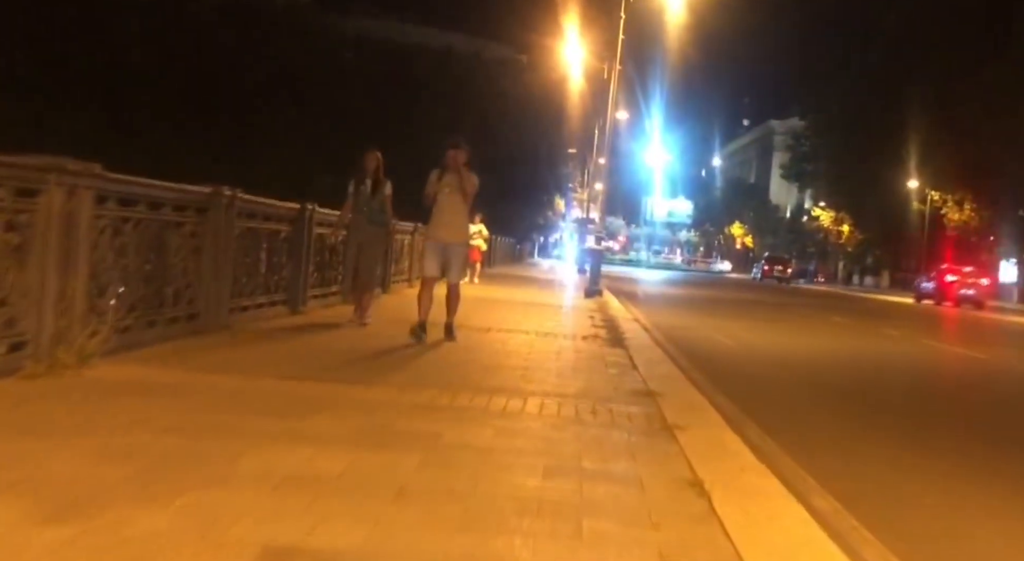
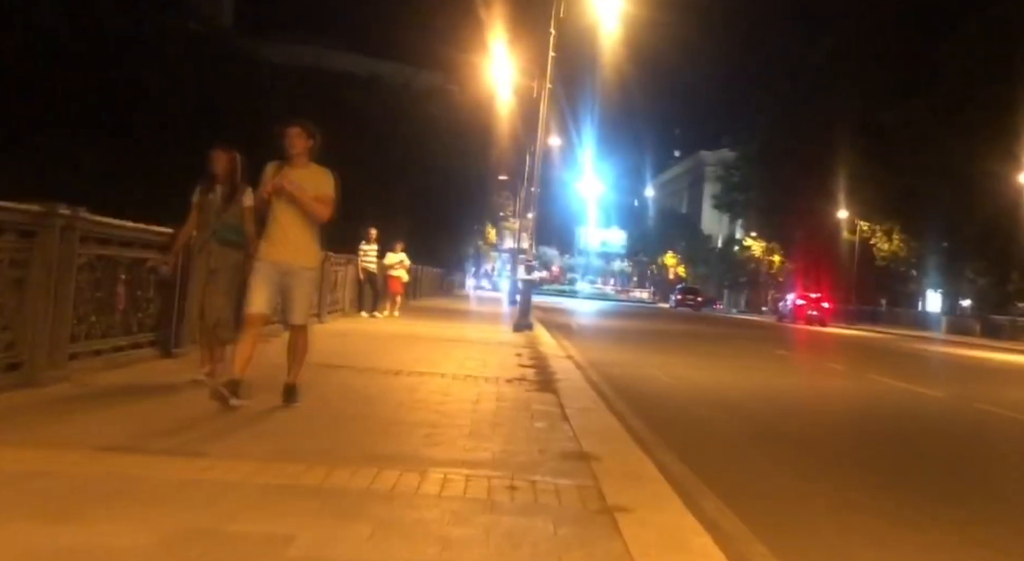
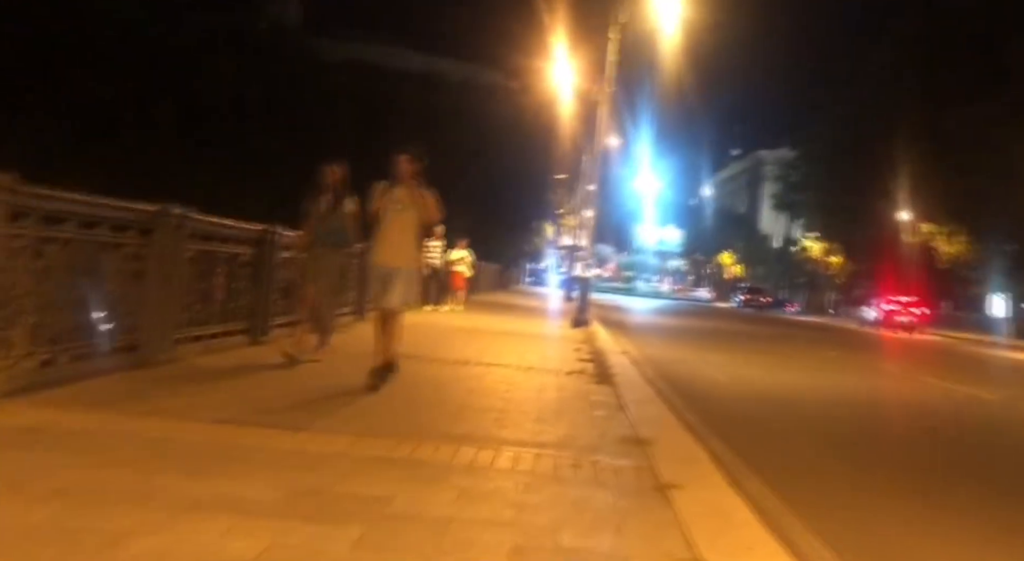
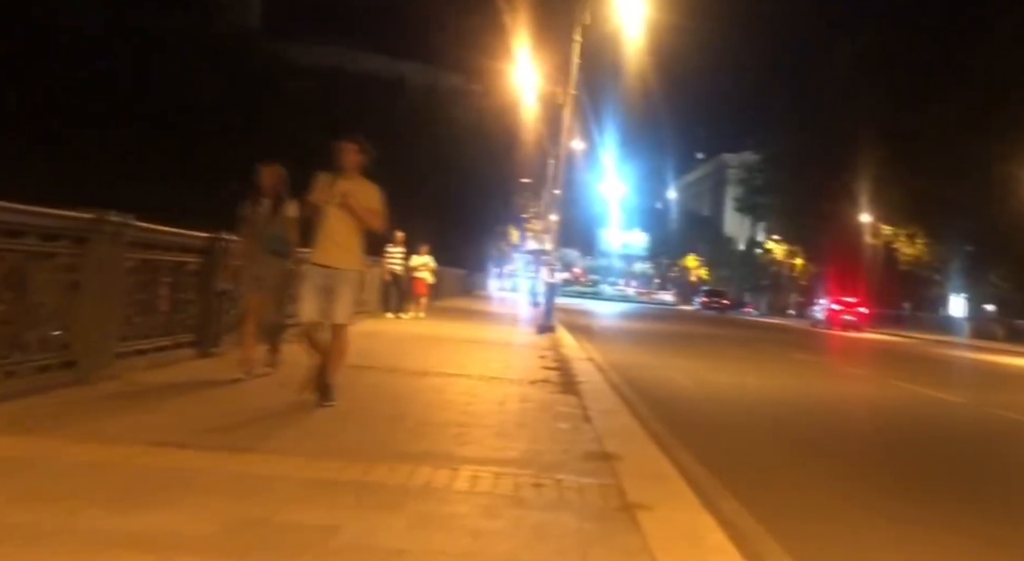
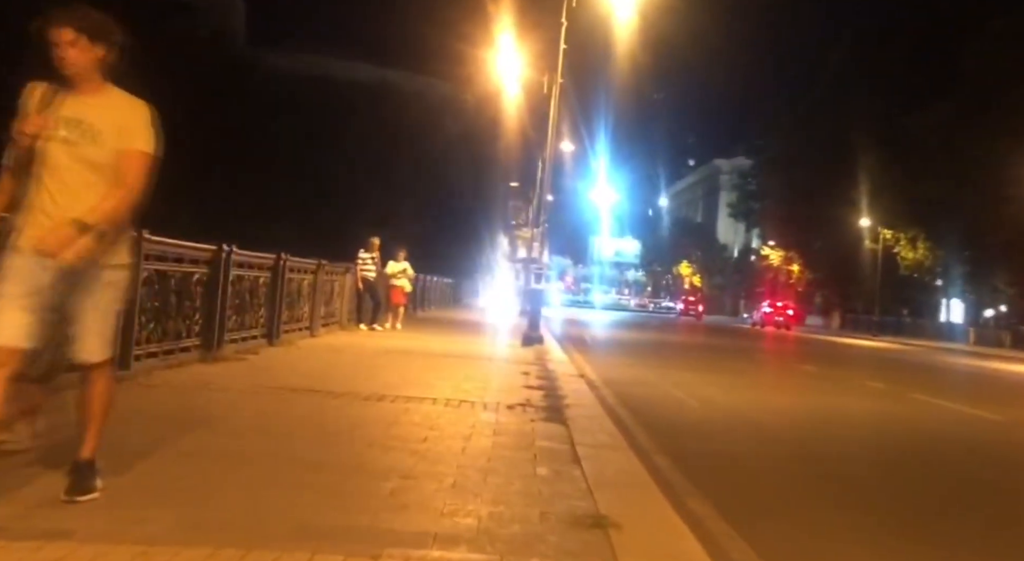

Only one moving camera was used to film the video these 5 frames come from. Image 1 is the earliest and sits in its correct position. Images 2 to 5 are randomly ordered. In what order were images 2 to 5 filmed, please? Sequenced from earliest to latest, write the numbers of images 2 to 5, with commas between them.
3, 4, 2, 5
